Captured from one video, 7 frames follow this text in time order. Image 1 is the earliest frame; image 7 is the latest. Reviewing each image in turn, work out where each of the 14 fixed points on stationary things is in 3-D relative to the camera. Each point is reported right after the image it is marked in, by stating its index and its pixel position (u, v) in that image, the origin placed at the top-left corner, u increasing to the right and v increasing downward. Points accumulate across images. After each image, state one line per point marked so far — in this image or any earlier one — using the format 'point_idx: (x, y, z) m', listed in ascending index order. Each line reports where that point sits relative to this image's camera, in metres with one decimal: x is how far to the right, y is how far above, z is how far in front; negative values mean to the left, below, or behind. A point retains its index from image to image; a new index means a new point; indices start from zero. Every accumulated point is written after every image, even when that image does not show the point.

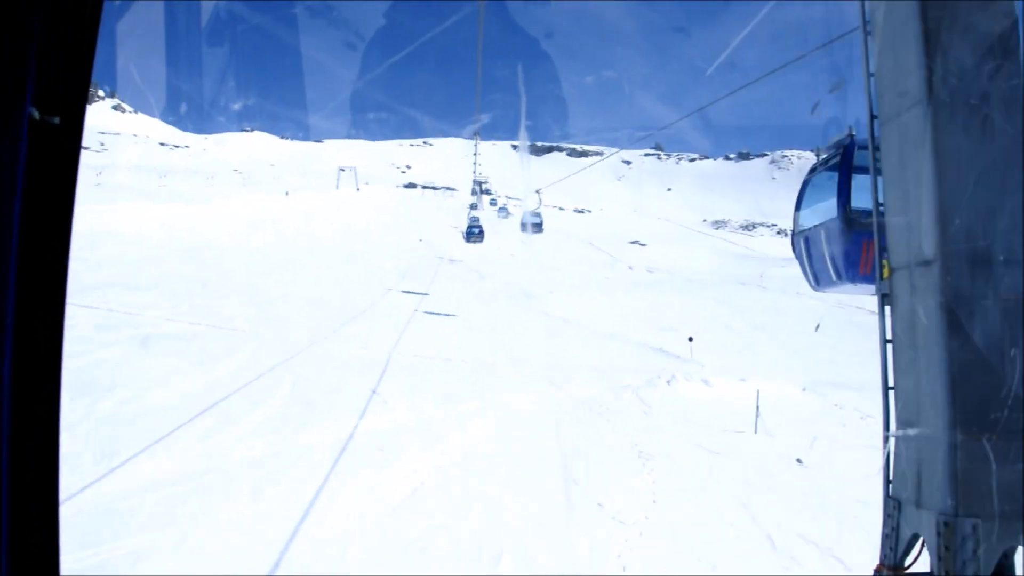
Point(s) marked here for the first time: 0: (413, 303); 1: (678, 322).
0: (-1.7, -0.3, +16.4) m
1: (+3.4, -0.7, +19.6) m
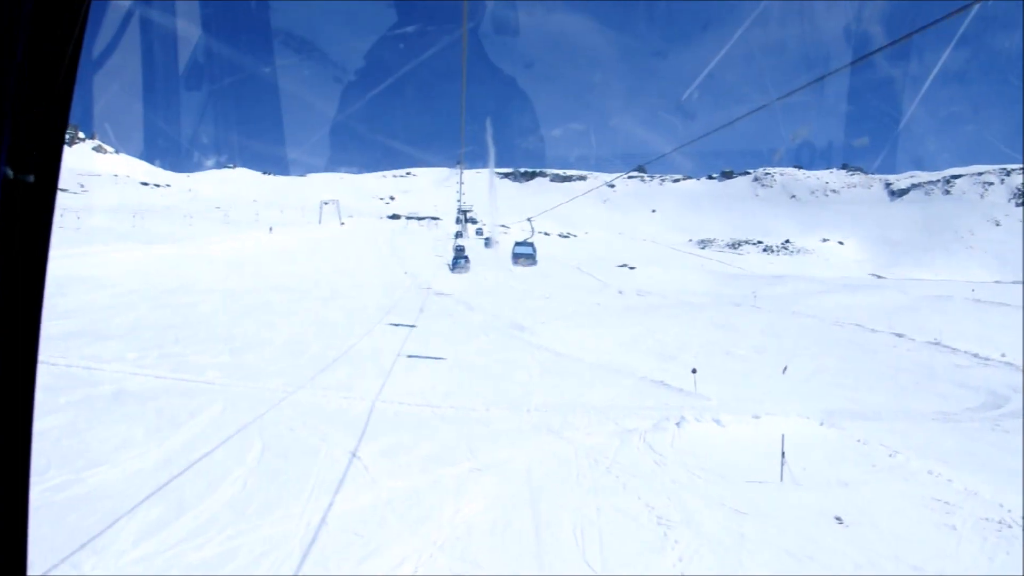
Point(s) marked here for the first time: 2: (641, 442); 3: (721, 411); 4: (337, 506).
0: (-1.8, -0.9, +15.6) m
1: (+3.2, -1.2, +18.8) m
2: (+1.1, -1.3, +8.0) m
3: (+2.2, -1.4, +10.1) m
4: (-1.0, -1.2, +5.1) m
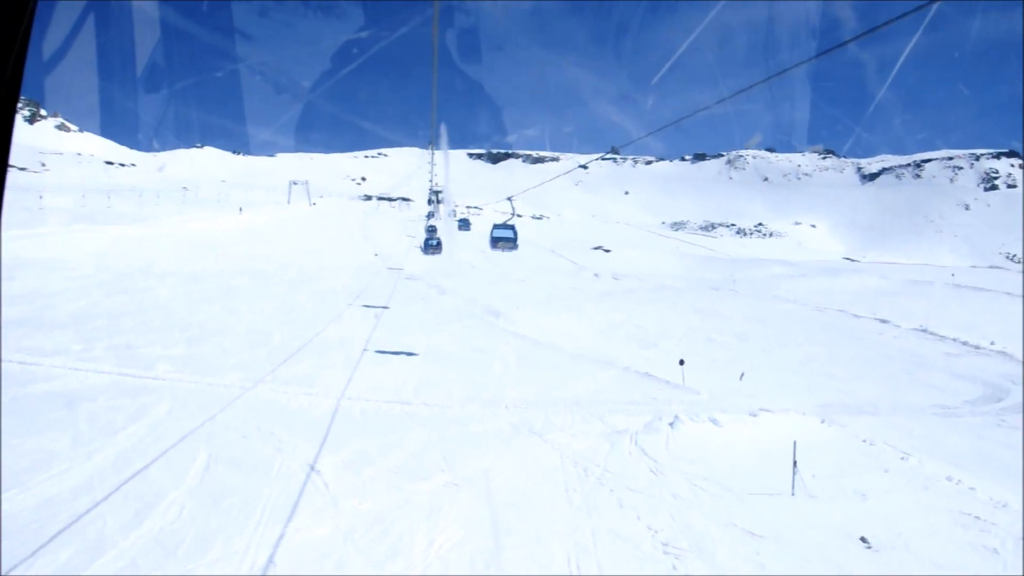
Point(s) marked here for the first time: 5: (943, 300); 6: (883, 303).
0: (-2.2, -0.7, +14.8) m
1: (+2.7, -0.9, +18.2) m
2: (+0.9, -1.2, +7.3) m
3: (+2.0, -1.2, +9.4) m
4: (-1.0, -1.1, +4.3) m
5: (+5.4, -0.2, +11.9) m
6: (+7.3, -0.3, +18.8) m
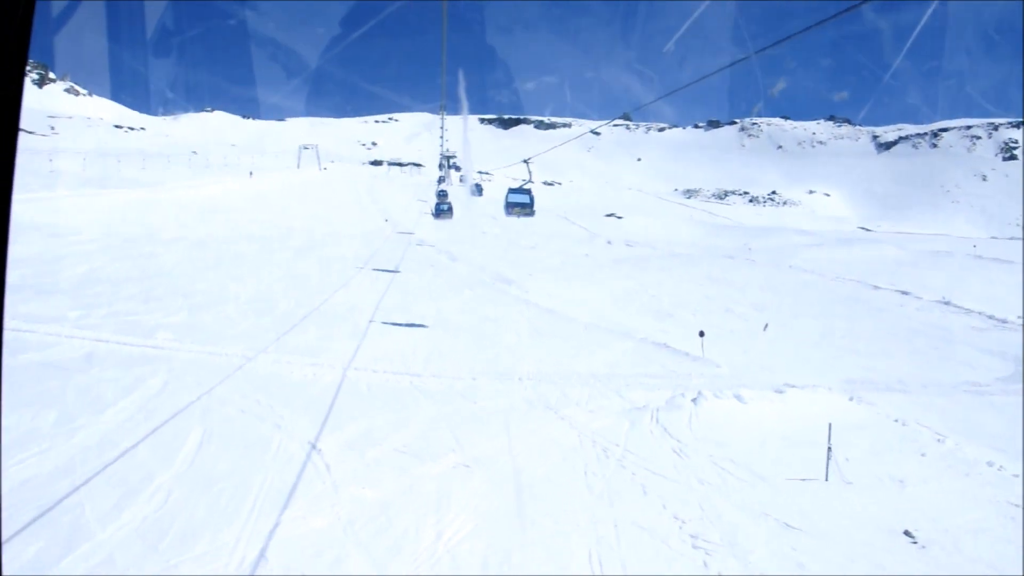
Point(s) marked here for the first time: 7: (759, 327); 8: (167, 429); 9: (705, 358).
0: (-2.0, -0.1, +14.4) m
1: (+3.0, -0.3, +17.7) m
2: (+1.0, -1.0, +6.9) m
3: (+2.1, -1.0, +9.0) m
4: (-1.0, -1.0, +4.0) m
5: (+5.6, +0.2, +11.4) m
6: (+7.6, +0.3, +18.3) m
7: (+4.1, -0.6, +15.7) m
8: (-1.9, -0.8, +5.3) m
9: (+2.2, -0.8, +11.0) m
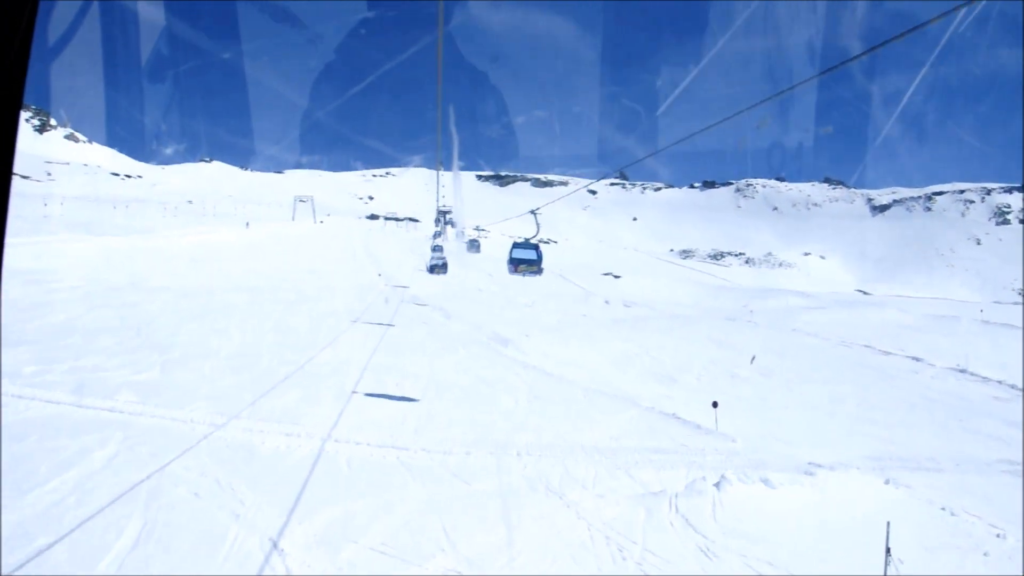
0: (-2.1, -1.0, +13.6) m
1: (+2.9, -1.5, +16.9) m
2: (+1.0, -1.4, +6.0) m
3: (+2.1, -1.5, +8.2) m
4: (-0.9, -1.2, +3.1) m
5: (+5.6, -0.6, +10.6) m
6: (+7.5, -0.9, +17.5) m
7: (+4.0, -1.7, +14.8) m
8: (-1.9, -1.1, +4.4) m
9: (+2.2, -1.5, +10.1) m
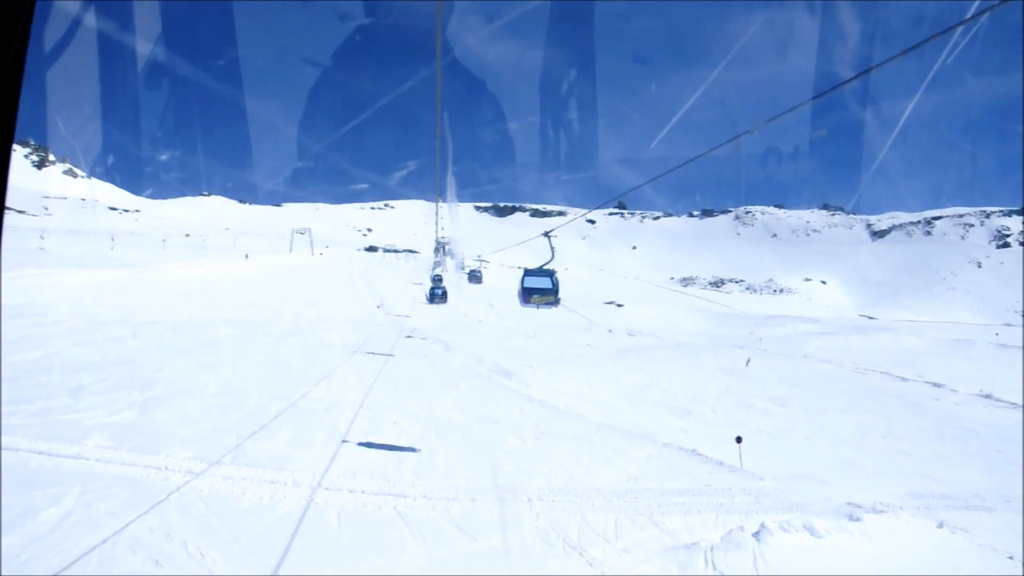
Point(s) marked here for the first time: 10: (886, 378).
0: (-2.0, -1.4, +12.8) m
1: (+3.0, -1.9, +16.1) m
2: (+1.1, -1.6, +5.2) m
3: (+2.2, -1.7, +7.4) m
4: (-0.9, -1.3, +2.3) m
5: (+5.6, -0.8, +9.9) m
6: (+7.6, -1.4, +16.7) m
7: (+4.1, -2.0, +14.0) m
8: (-1.9, -1.2, +3.7) m
9: (+2.3, -1.8, +9.3) m
10: (+7.5, -1.8, +18.7) m
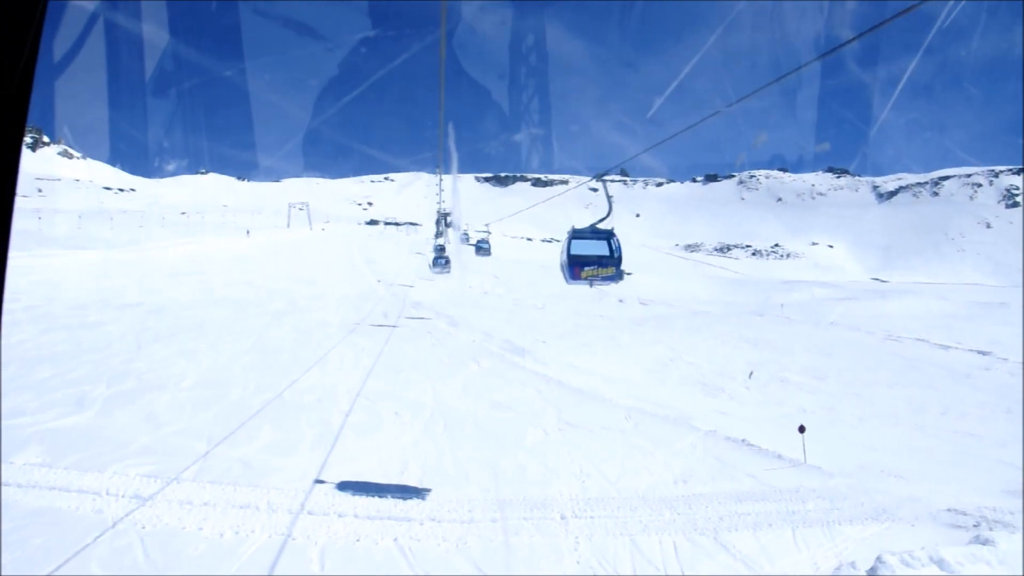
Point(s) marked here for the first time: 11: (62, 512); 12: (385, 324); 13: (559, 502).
0: (-1.8, -1.1, +11.4) m
1: (+3.2, -1.4, +14.7) m
2: (+1.3, -1.4, +3.8) m
3: (+2.4, -1.5, +6.0) m
4: (-0.7, -1.3, +0.9) m
5: (+5.8, -0.4, +8.5) m
6: (+7.8, -0.7, +15.3) m
7: (+4.3, -1.5, +12.6) m
8: (-1.7, -1.2, +2.3) m
9: (+2.5, -1.5, +7.9) m
10: (+7.7, -1.1, +17.2) m
11: (-2.3, -1.2, +4.9) m
12: (-2.5, -0.7, +18.1) m
13: (+0.3, -1.4, +6.2) m
